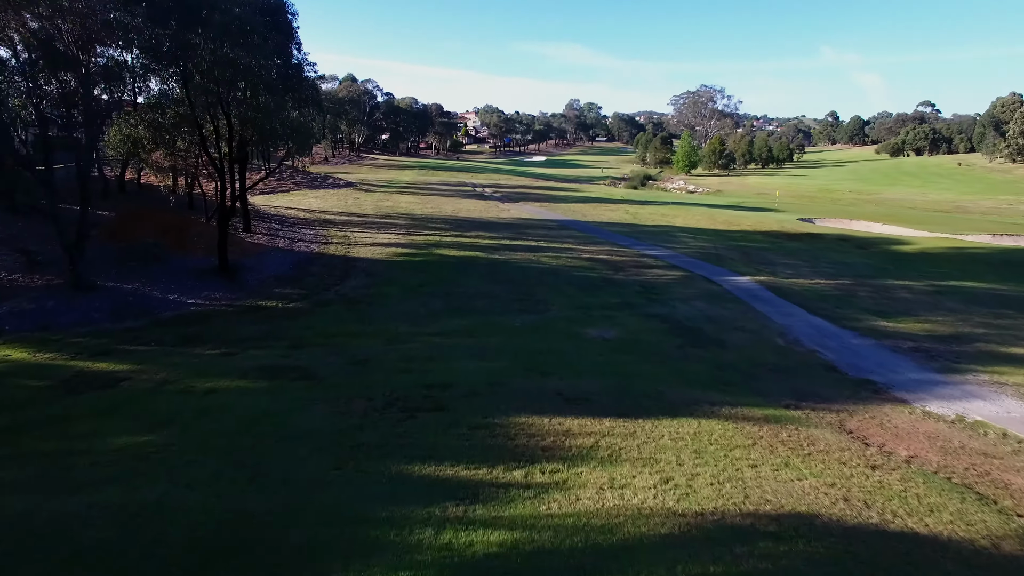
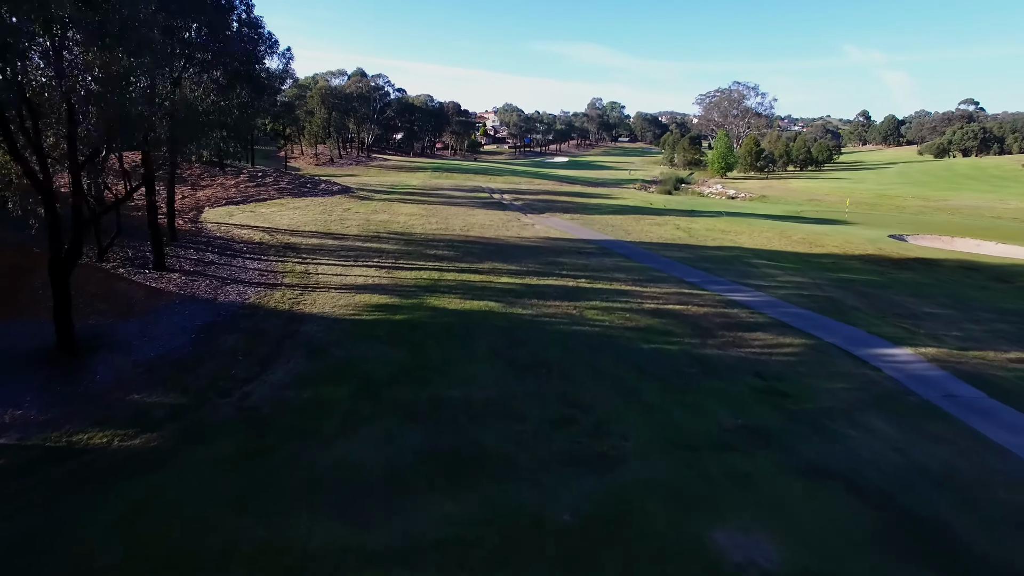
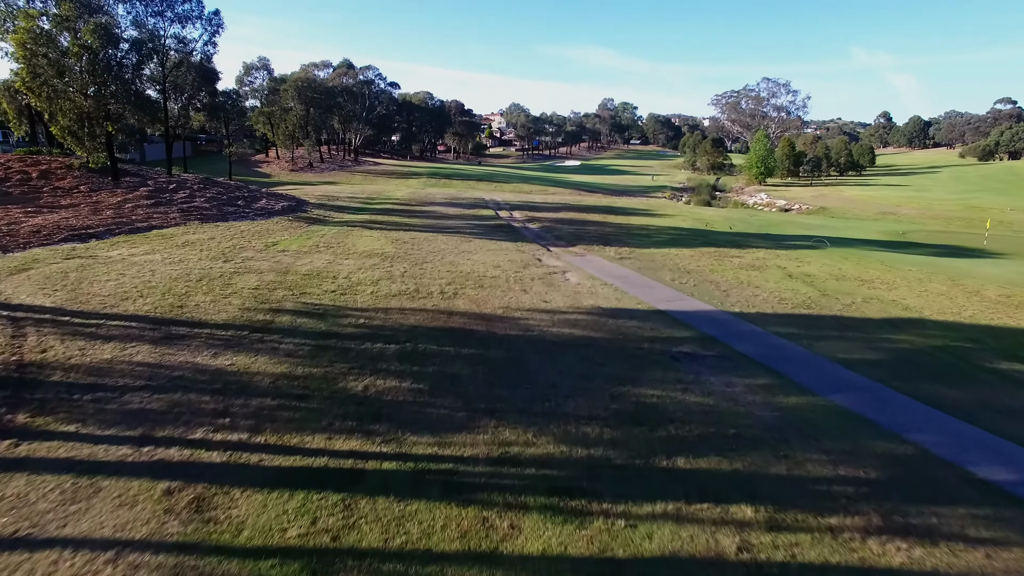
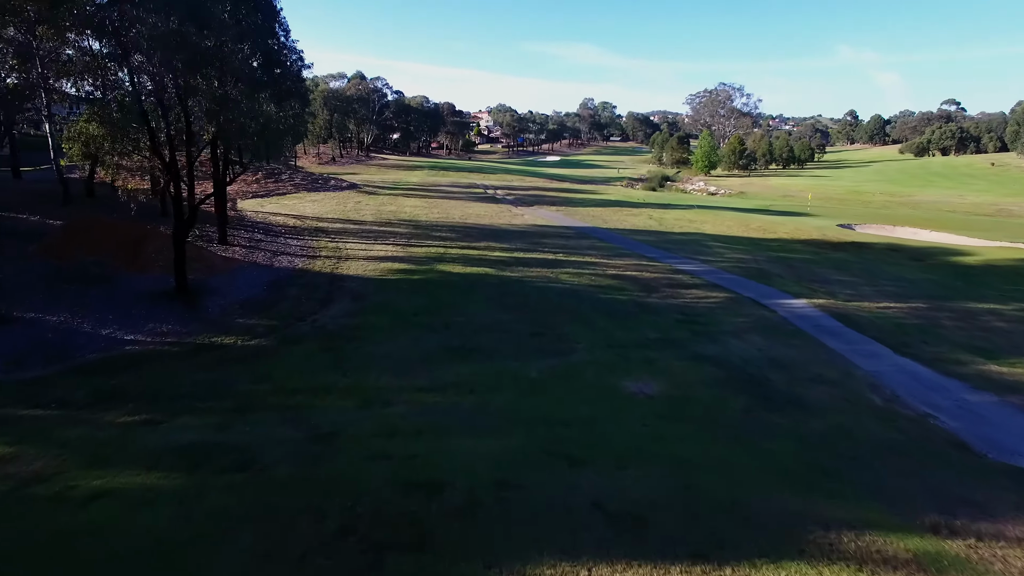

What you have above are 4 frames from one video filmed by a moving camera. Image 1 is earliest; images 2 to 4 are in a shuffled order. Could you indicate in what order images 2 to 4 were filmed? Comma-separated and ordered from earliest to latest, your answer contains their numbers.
4, 2, 3
